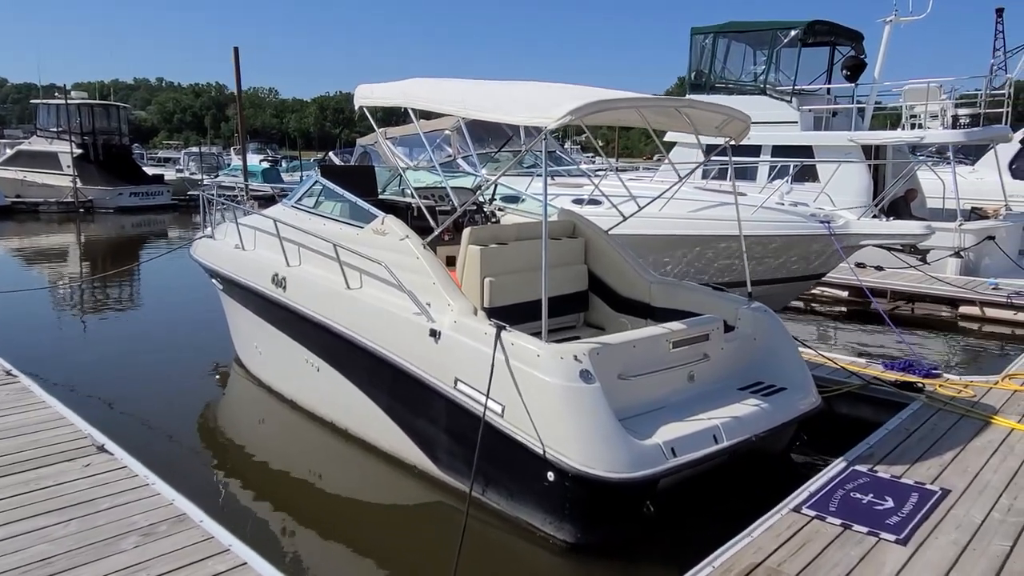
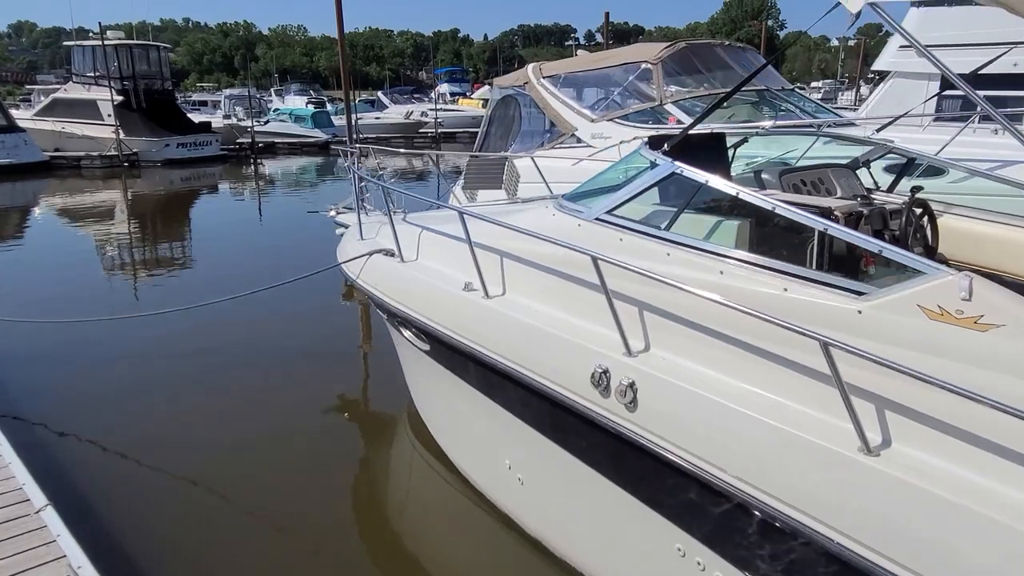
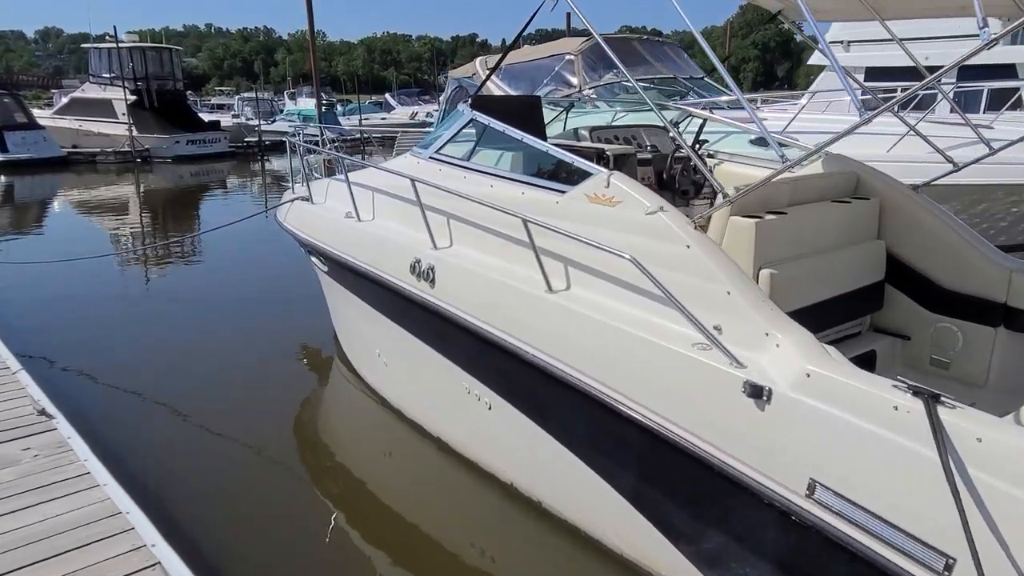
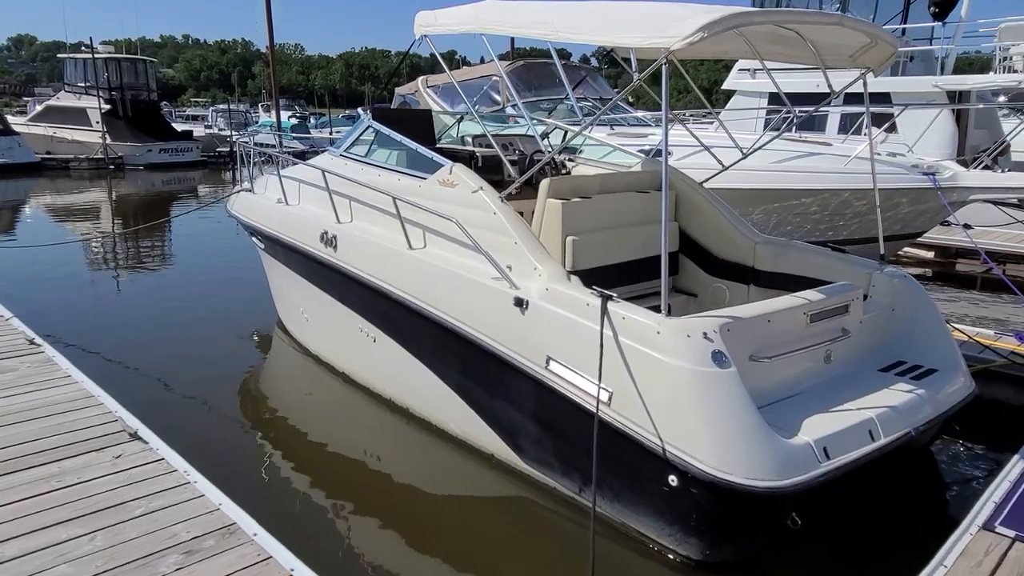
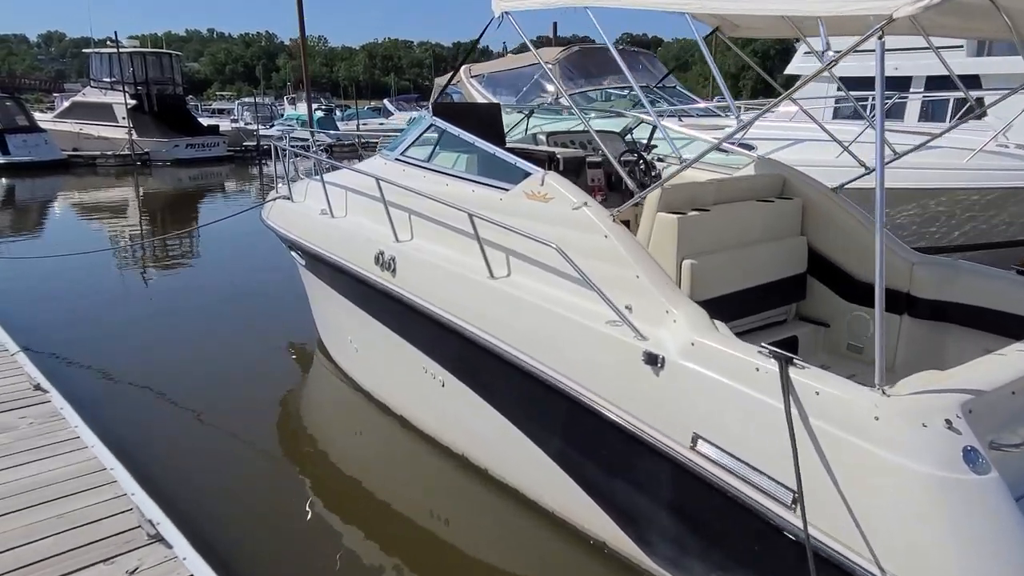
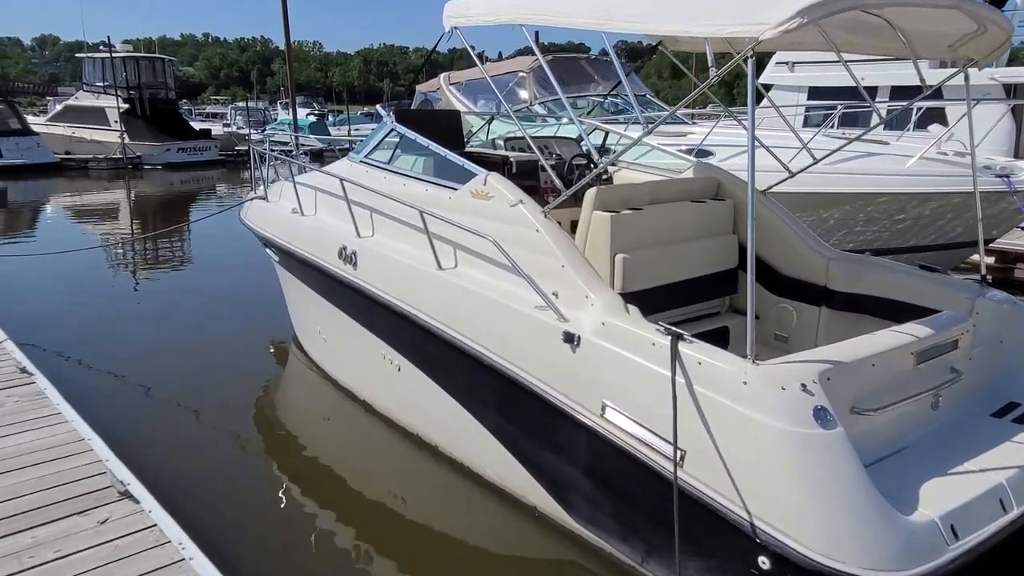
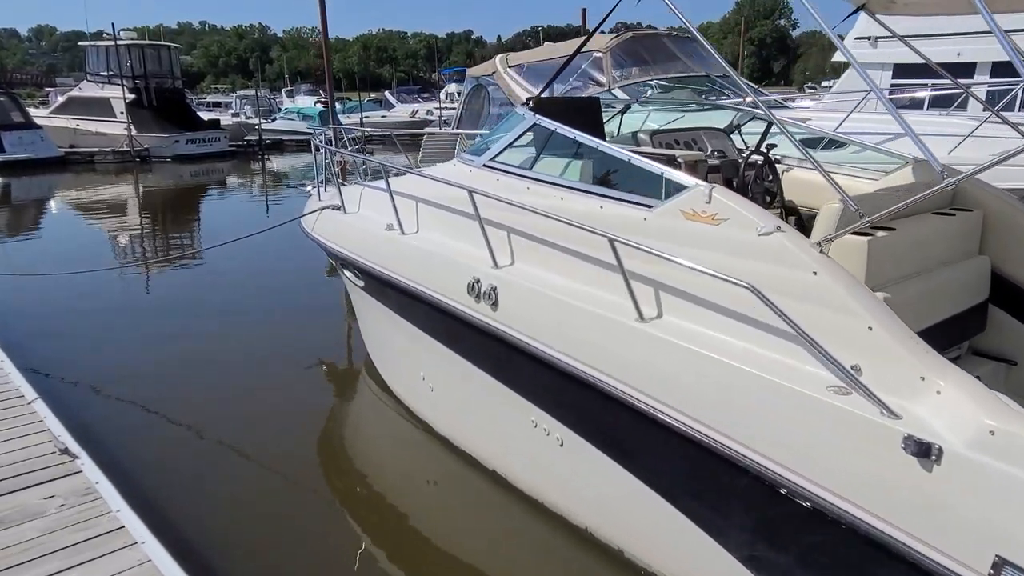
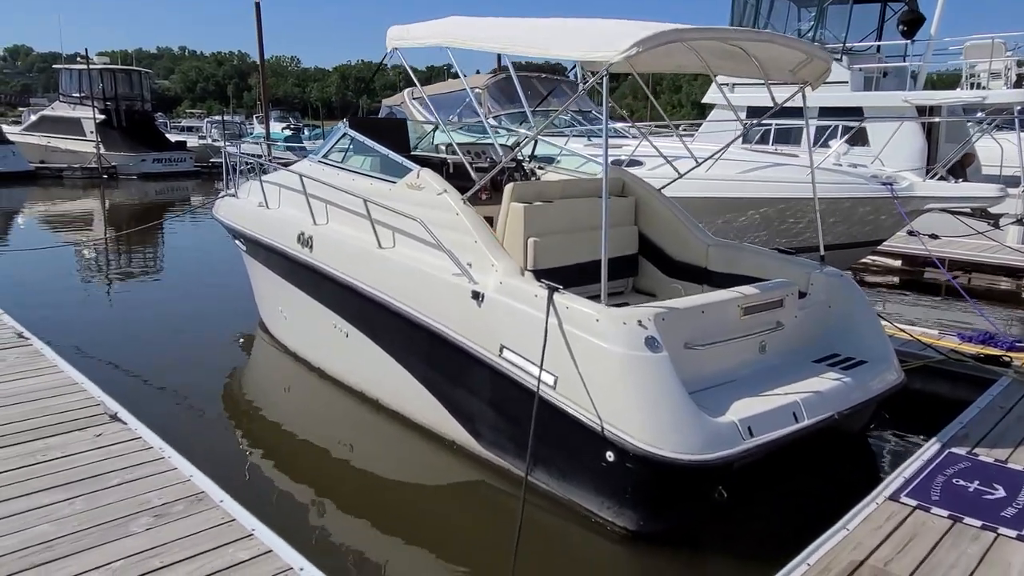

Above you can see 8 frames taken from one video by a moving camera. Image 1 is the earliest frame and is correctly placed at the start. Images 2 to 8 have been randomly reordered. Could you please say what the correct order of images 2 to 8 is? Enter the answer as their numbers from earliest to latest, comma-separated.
8, 4, 6, 5, 3, 7, 2
